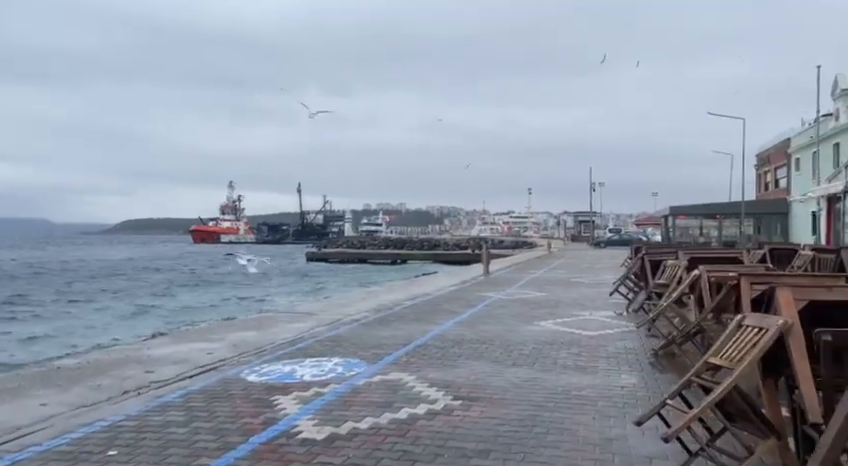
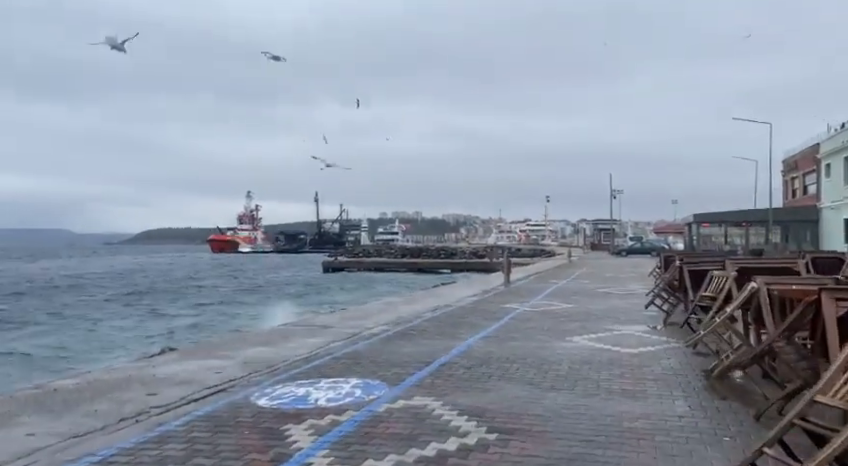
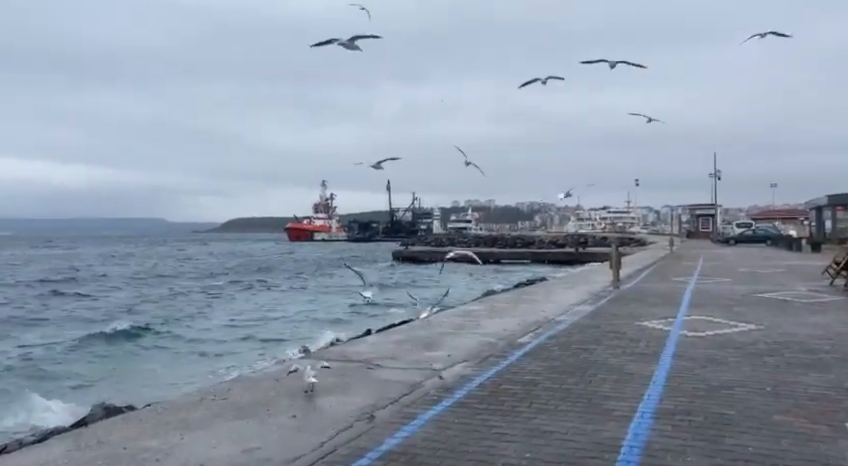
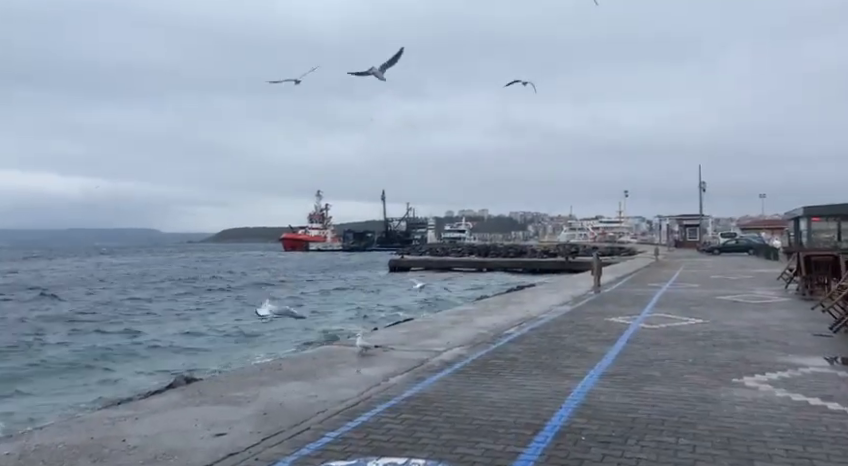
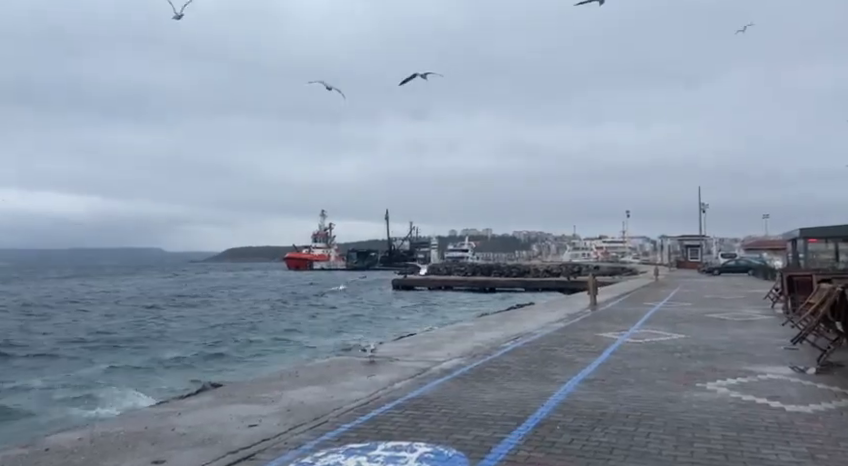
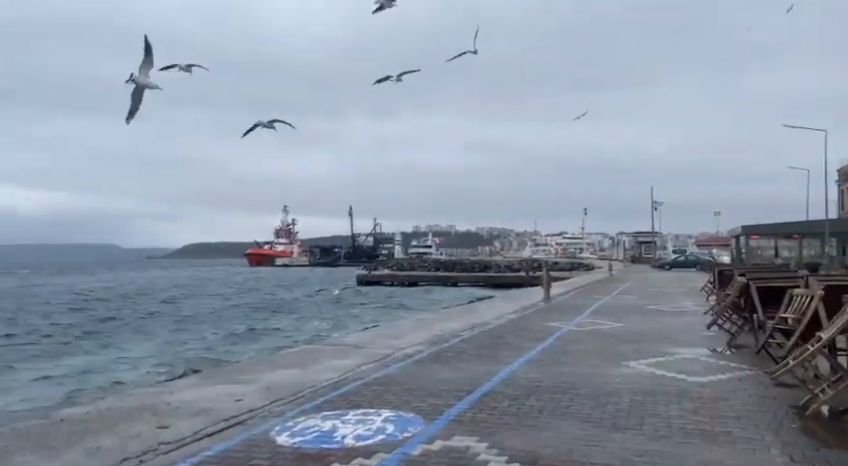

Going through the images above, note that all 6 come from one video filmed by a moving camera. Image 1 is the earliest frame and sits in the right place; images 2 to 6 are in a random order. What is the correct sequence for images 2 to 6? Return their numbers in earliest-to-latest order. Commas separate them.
2, 6, 5, 4, 3
